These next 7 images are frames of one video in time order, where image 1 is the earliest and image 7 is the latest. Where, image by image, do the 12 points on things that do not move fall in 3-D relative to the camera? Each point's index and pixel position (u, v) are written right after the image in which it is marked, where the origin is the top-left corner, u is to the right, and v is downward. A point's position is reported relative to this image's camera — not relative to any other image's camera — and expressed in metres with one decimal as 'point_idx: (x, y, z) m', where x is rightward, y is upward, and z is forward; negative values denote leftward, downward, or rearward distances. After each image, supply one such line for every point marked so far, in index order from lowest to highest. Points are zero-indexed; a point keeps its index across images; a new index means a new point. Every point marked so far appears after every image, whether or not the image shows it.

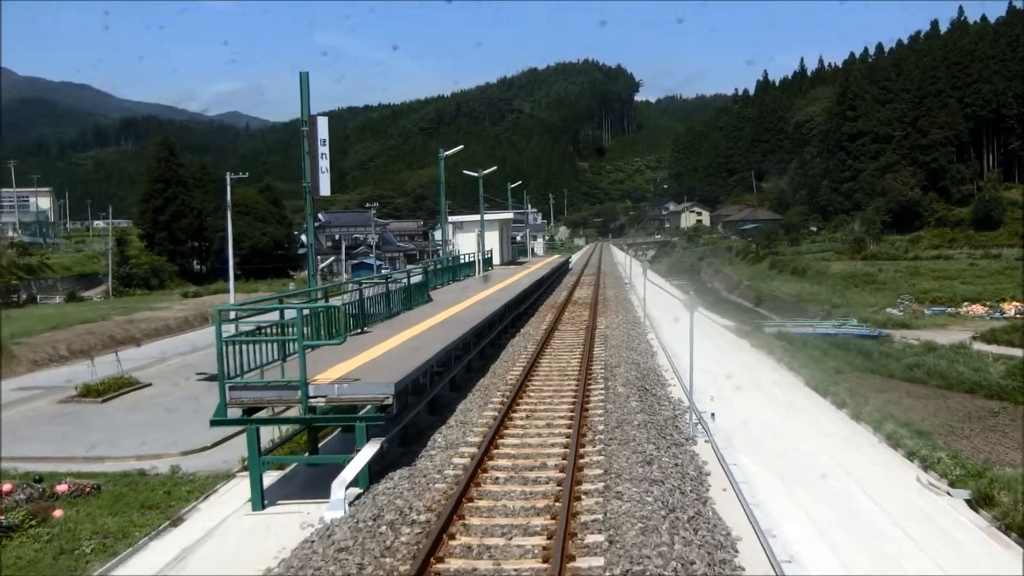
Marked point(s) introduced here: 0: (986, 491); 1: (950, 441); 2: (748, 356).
0: (+3.3, -1.4, +5.6) m
1: (+4.0, -1.4, +7.3) m
2: (+3.6, -1.0, +12.3) m
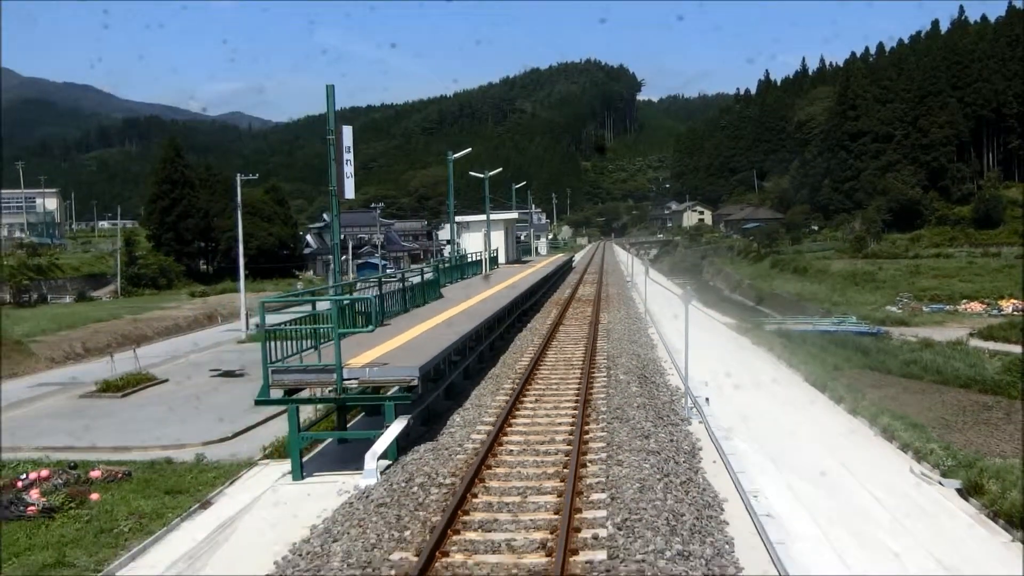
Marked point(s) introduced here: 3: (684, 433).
0: (+3.3, -1.4, +5.8) m
1: (+4.0, -1.3, +7.5) m
2: (+3.7, -1.0, +12.5) m
3: (+1.6, -1.3, +7.4) m
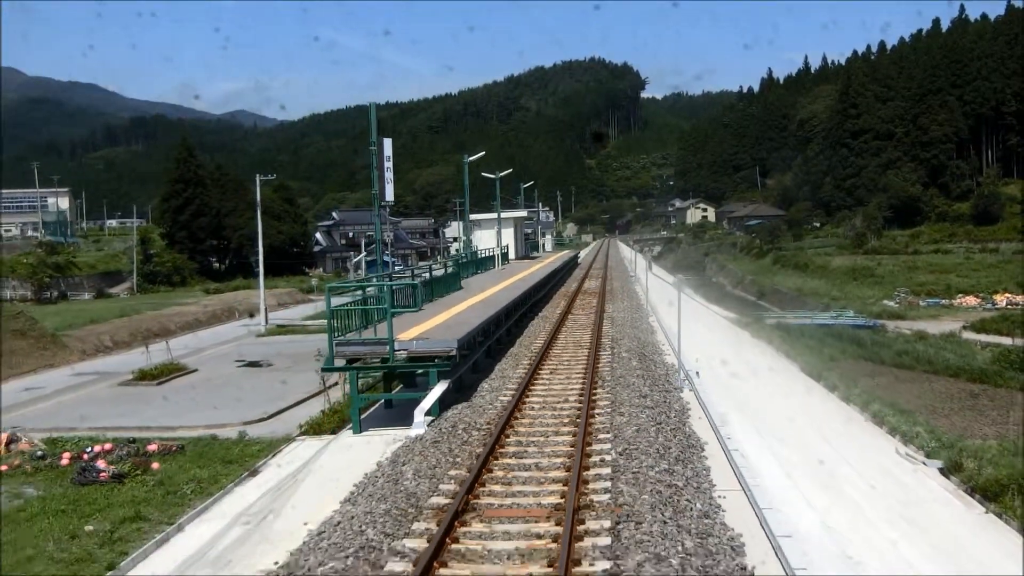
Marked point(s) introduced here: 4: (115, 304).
0: (+3.4, -1.3, +6.2) m
1: (+4.1, -1.3, +7.8) m
2: (+3.8, -0.9, +12.8) m
3: (+1.6, -1.2, +7.8) m
4: (-8.9, -0.3, +18.4) m
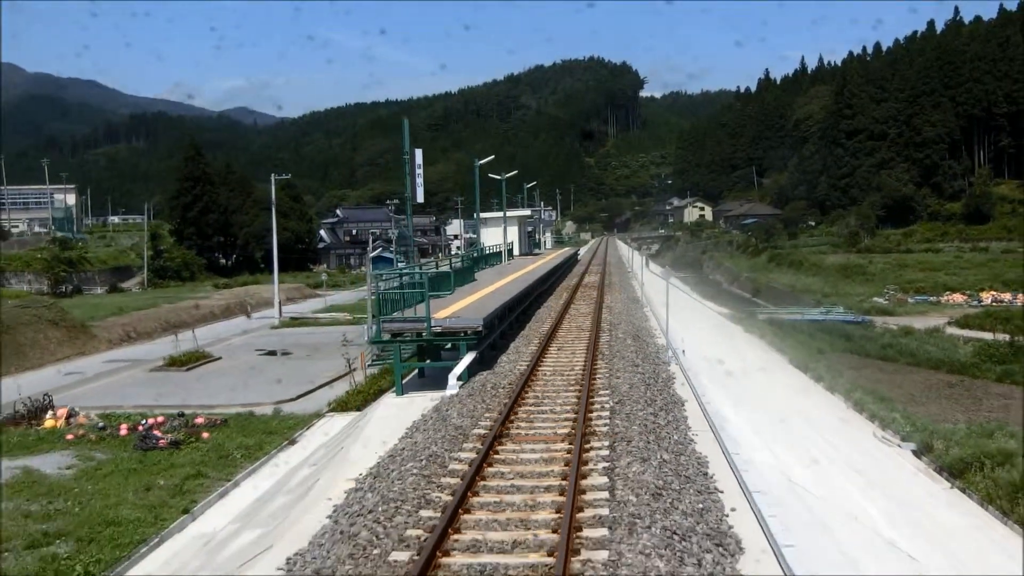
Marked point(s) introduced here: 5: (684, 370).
0: (+3.5, -1.3, +6.6) m
1: (+4.1, -1.2, +8.3) m
2: (+3.8, -0.9, +13.3) m
3: (+1.7, -1.1, +8.2) m
4: (-8.9, -0.2, +18.8) m
5: (+2.1, -1.0, +10.1) m
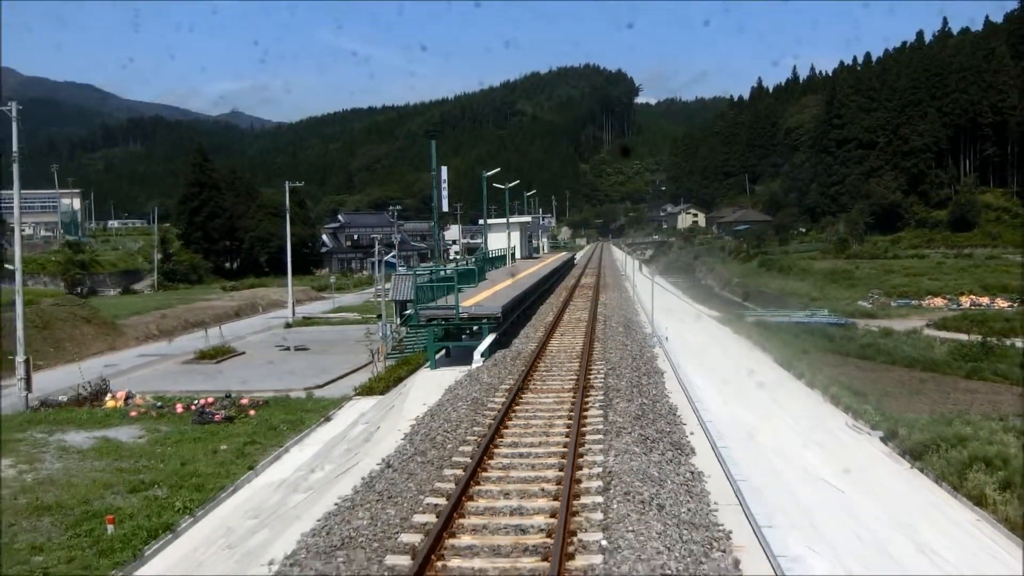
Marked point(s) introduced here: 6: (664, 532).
0: (+3.5, -1.3, +7.2) m
1: (+4.2, -1.3, +8.9) m
2: (+3.8, -0.9, +13.9) m
3: (+1.7, -1.2, +8.8) m
4: (-8.9, -0.3, +19.4) m
5: (+2.2, -1.1, +10.7) m
6: (+0.8, -1.5, +4.6) m
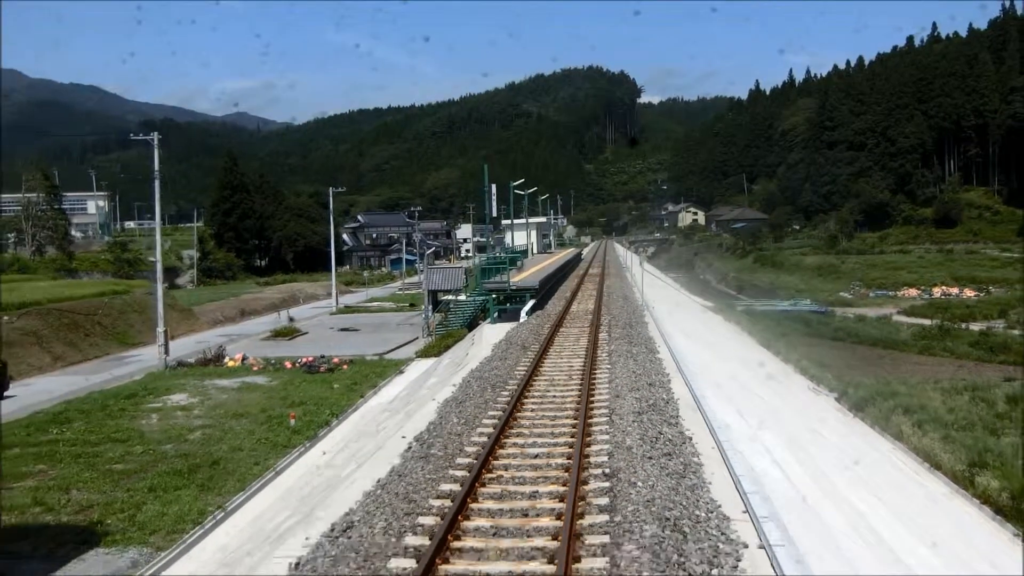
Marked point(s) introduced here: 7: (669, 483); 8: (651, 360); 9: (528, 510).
0: (+3.7, -1.2, +8.8) m
1: (+4.4, -1.1, +10.4) m
2: (+4.1, -0.8, +15.4) m
3: (+1.9, -1.0, +10.3) m
4: (-8.7, -0.2, +20.9) m
5: (+2.4, -0.9, +12.2) m
6: (+1.0, -1.3, +6.1) m
7: (+1.1, -1.4, +5.7) m
8: (+1.8, -1.0, +10.7) m
9: (+0.1, -1.5, +5.3) m
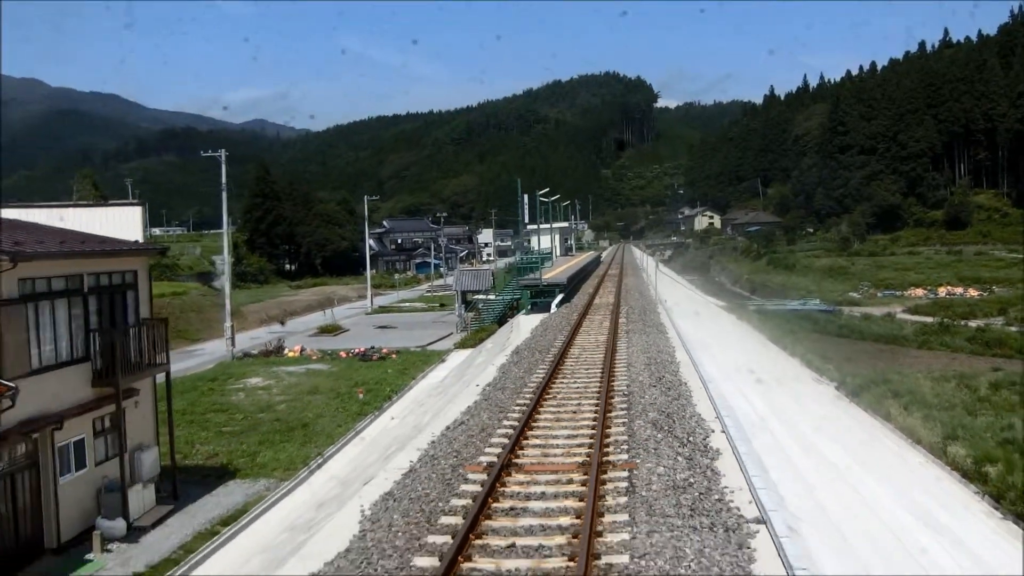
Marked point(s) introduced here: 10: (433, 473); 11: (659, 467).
0: (+4.0, -1.1, +9.5) m
1: (+4.7, -1.1, +11.1) m
2: (+4.5, -0.8, +16.1) m
3: (+2.3, -1.0, +11.1) m
4: (-8.1, -0.3, +21.9) m
5: (+2.8, -0.9, +12.9) m
6: (+1.3, -1.3, +6.9) m
7: (+1.4, -1.4, +6.5) m
8: (+2.2, -1.0, +11.4) m
9: (+0.3, -1.4, +6.1) m
10: (-0.6, -1.4, +6.2) m
11: (+1.1, -1.4, +6.2) m
